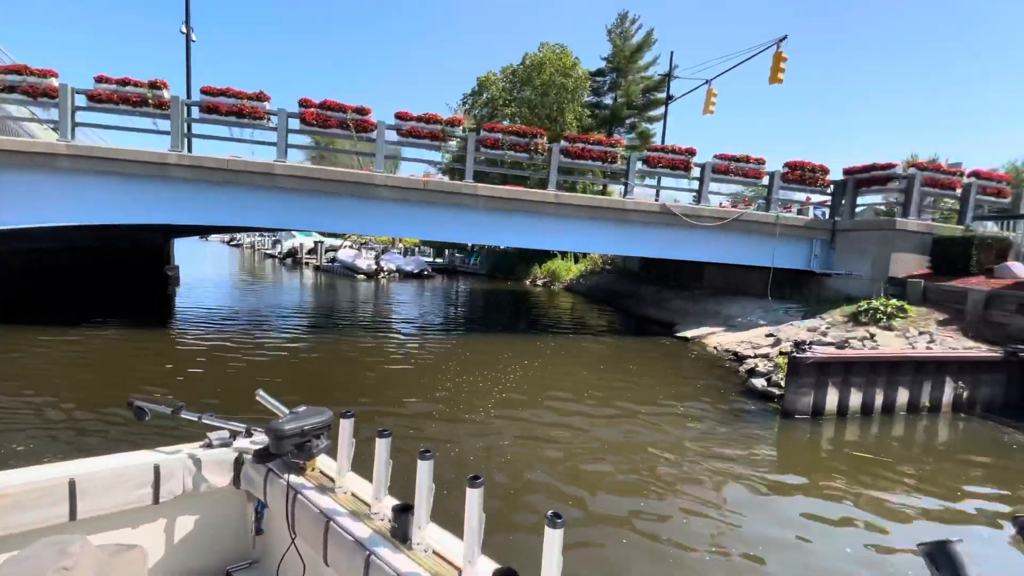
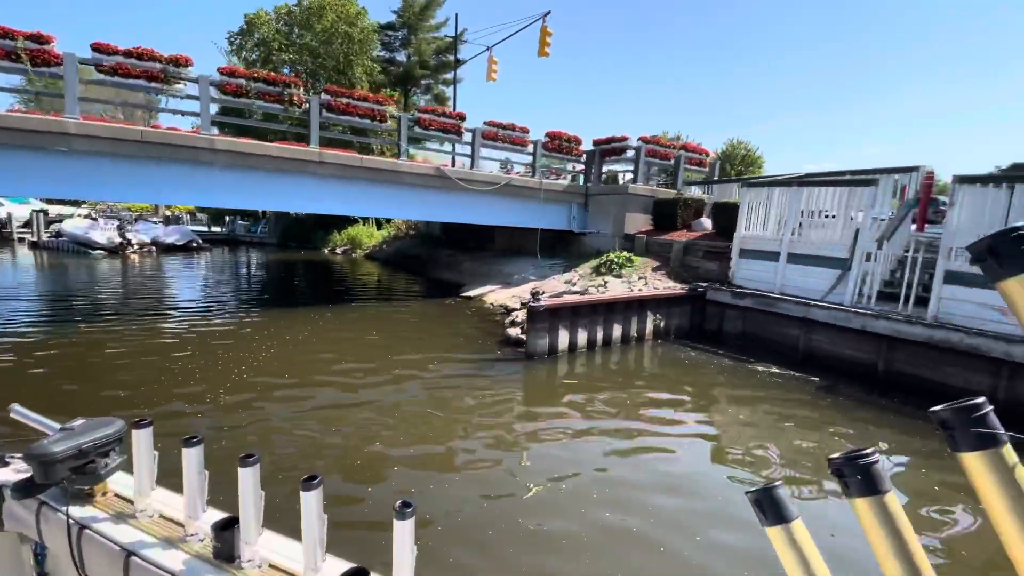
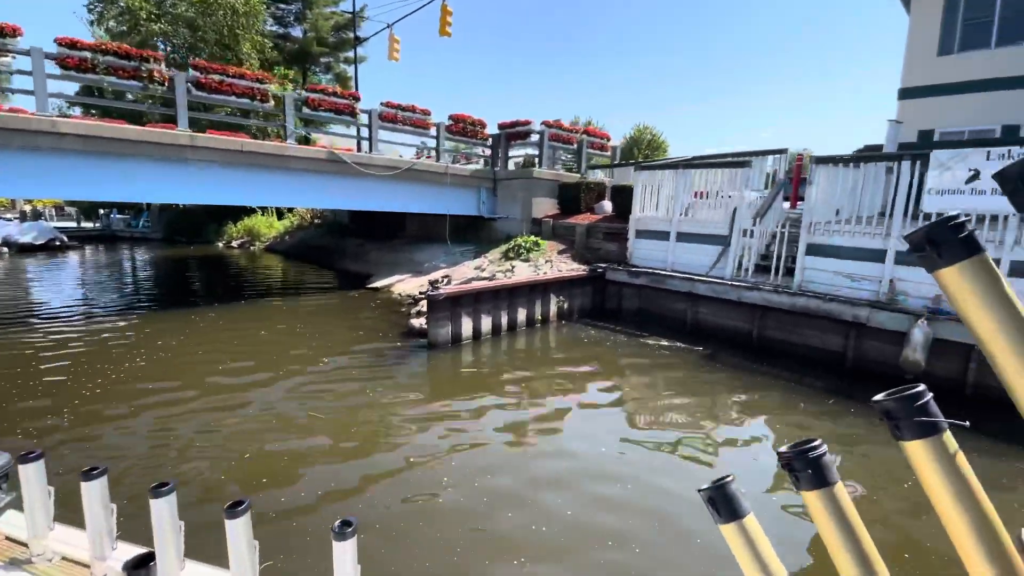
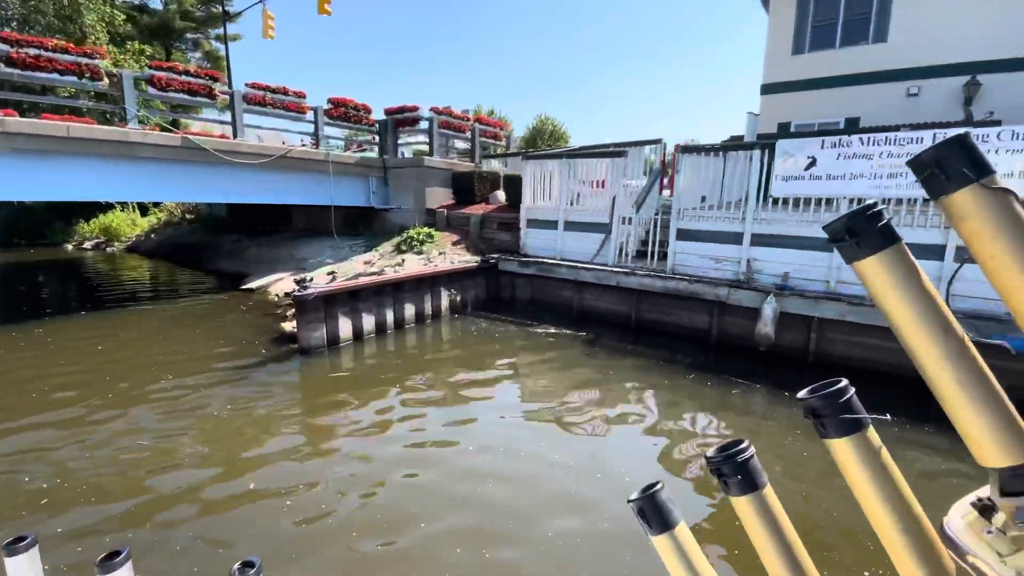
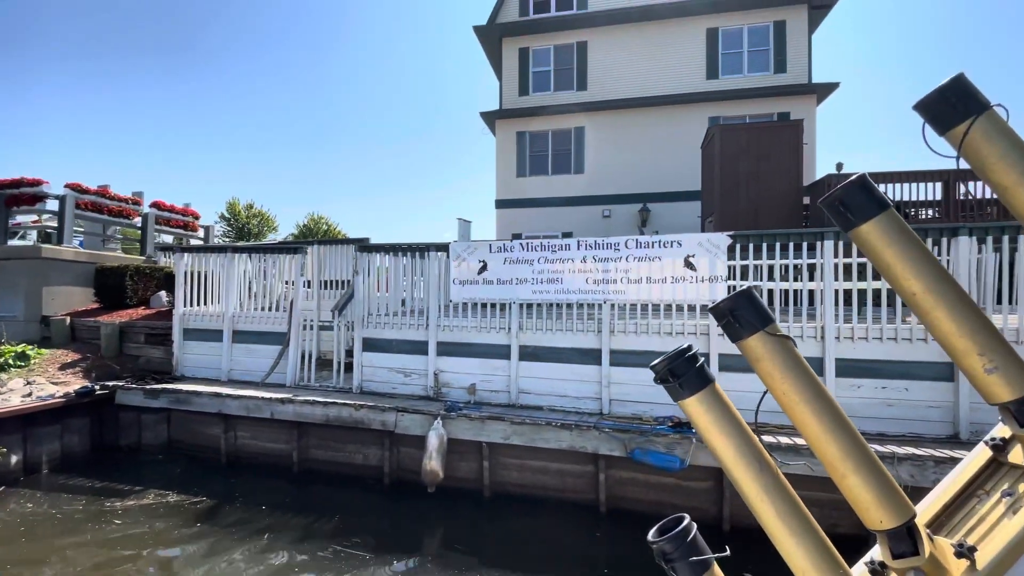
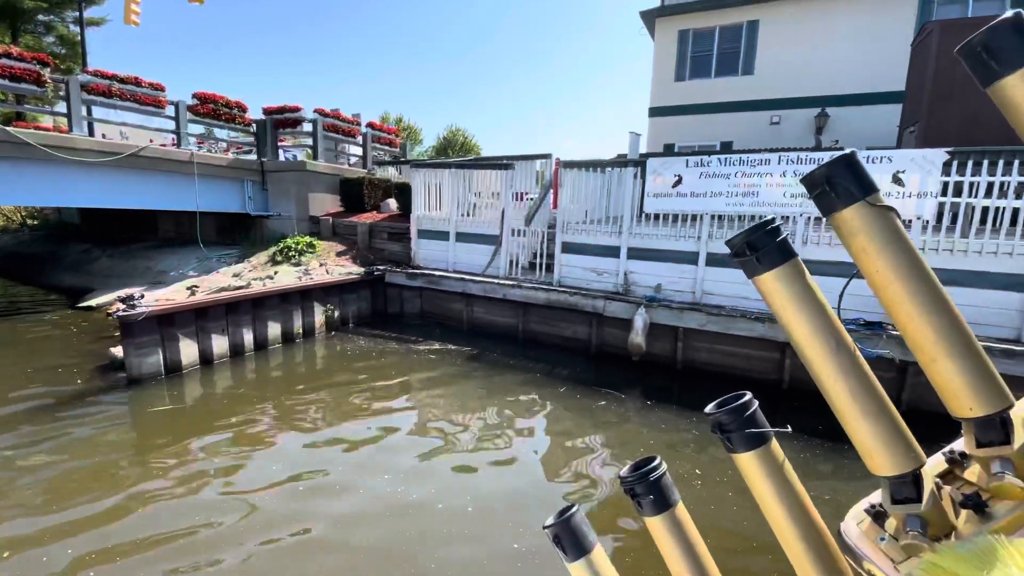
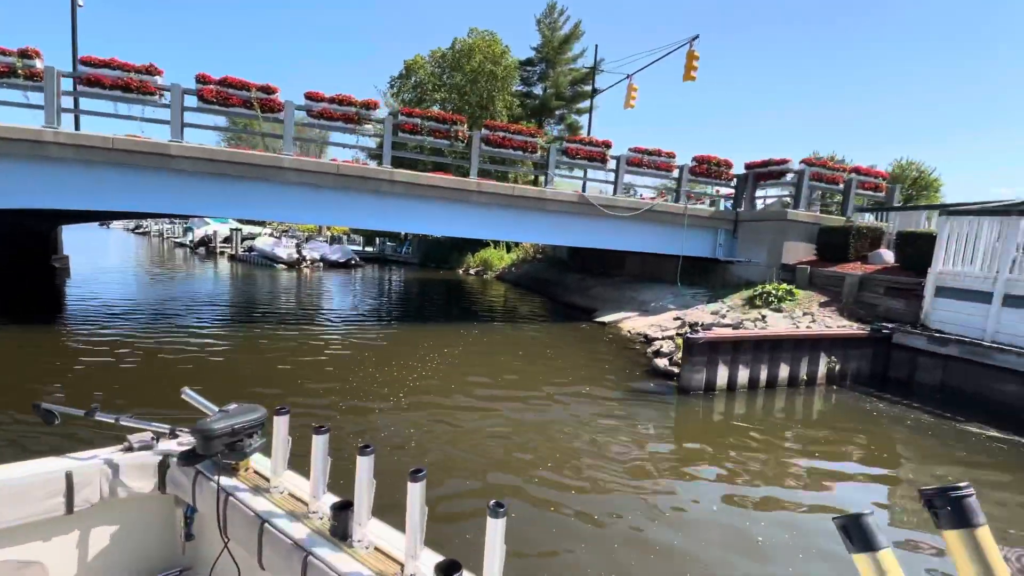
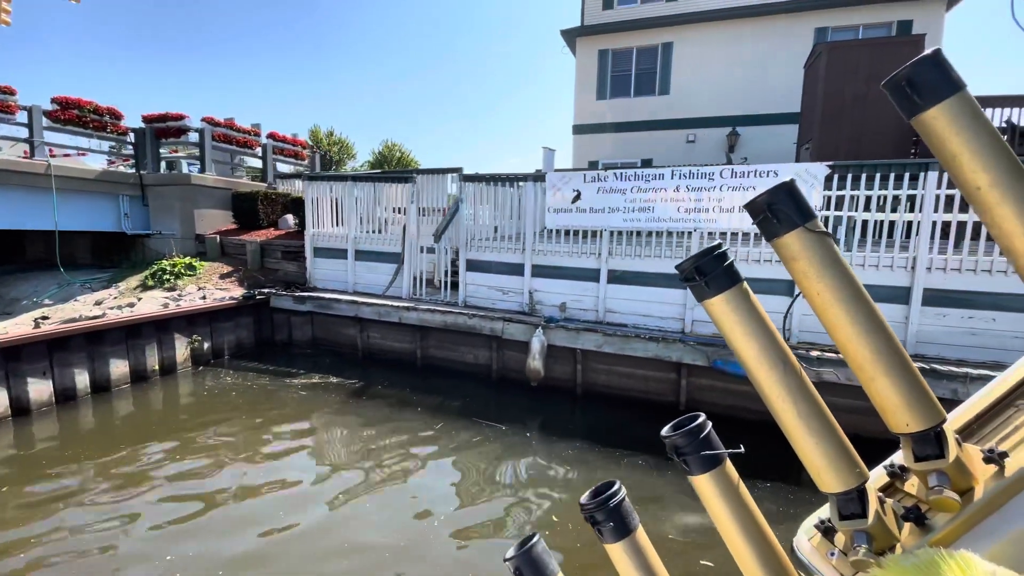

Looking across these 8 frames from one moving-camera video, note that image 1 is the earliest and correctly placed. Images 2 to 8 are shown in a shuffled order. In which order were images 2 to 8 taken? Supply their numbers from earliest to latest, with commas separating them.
7, 2, 3, 4, 6, 8, 5
